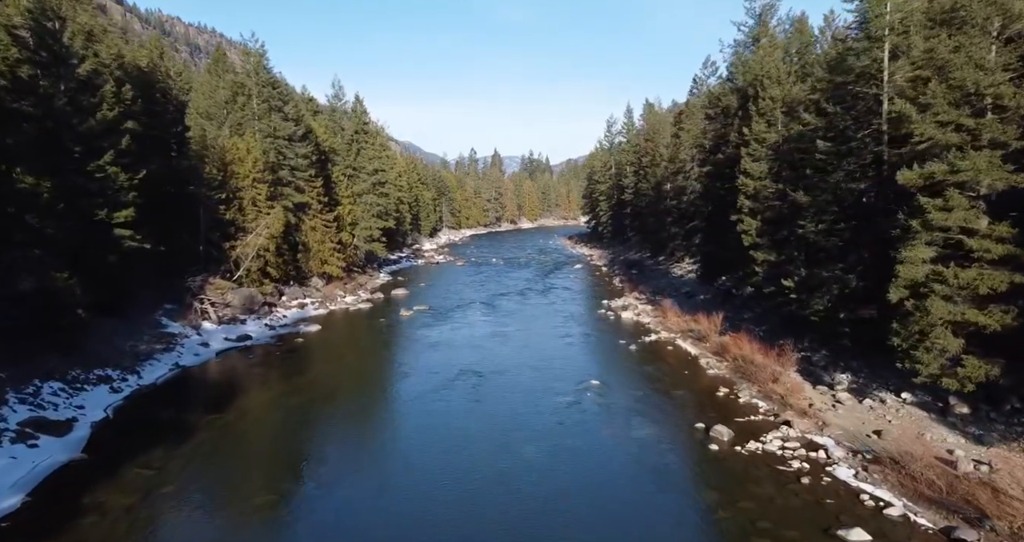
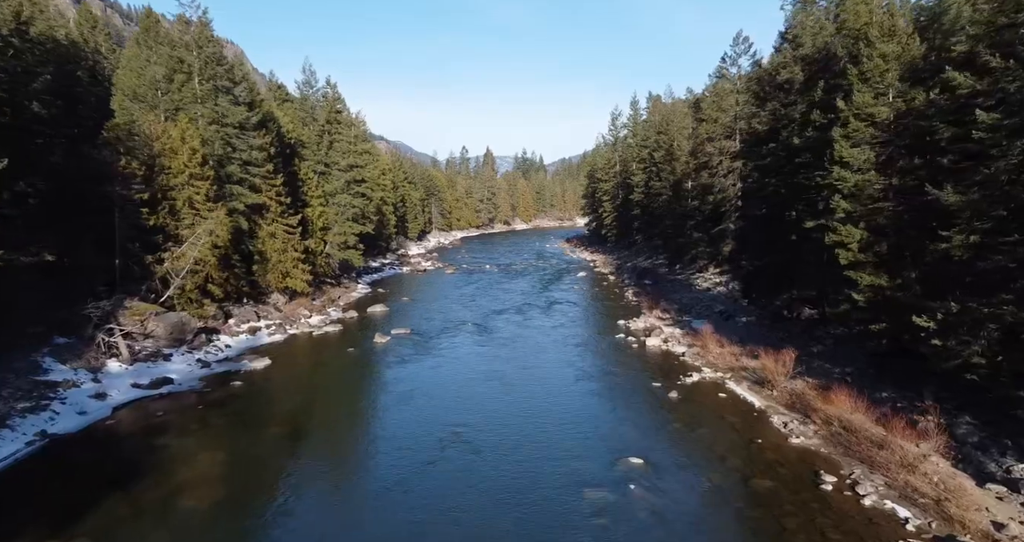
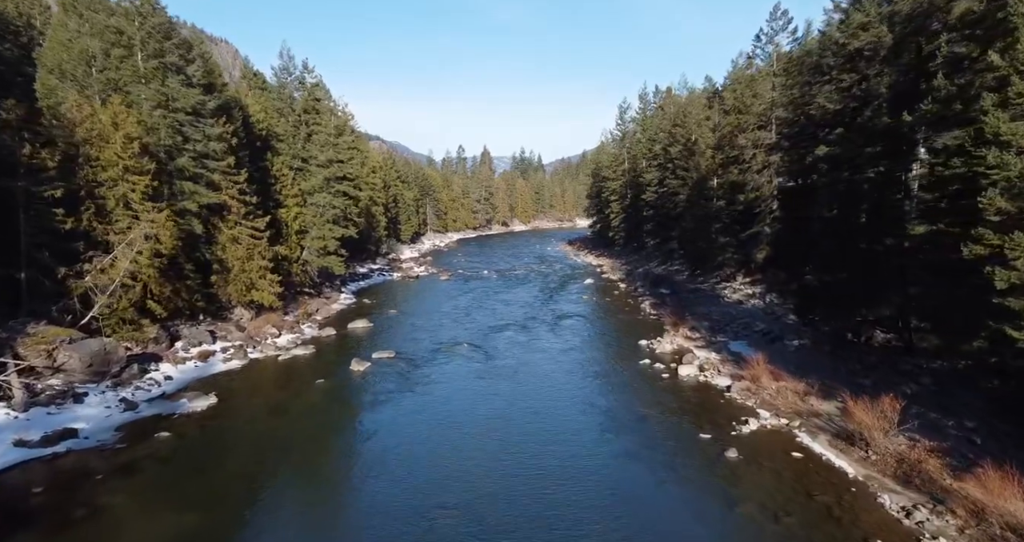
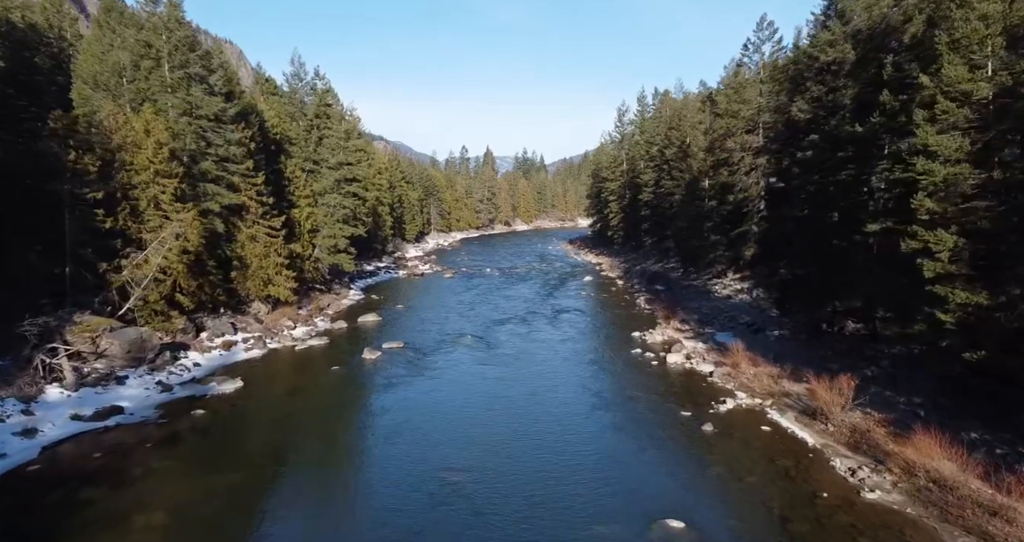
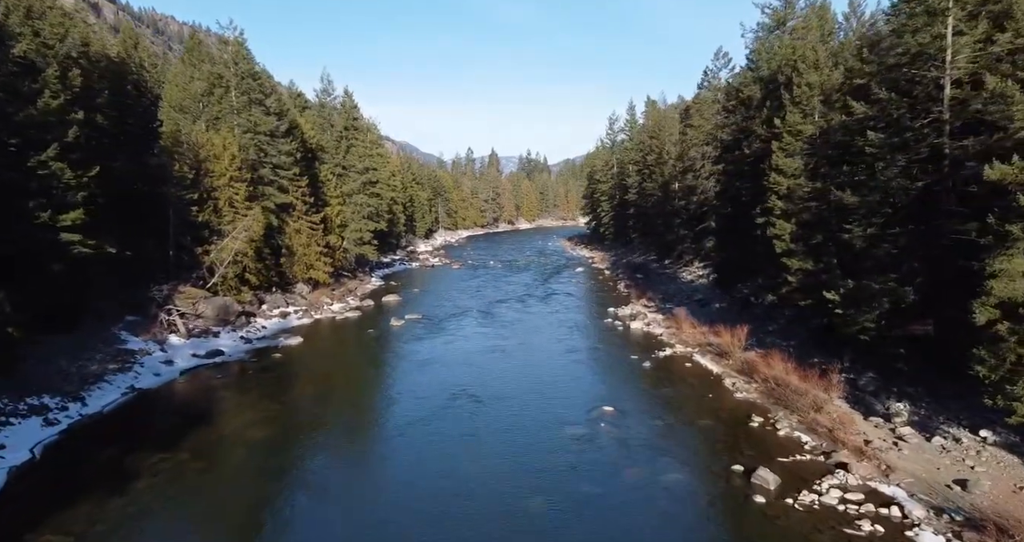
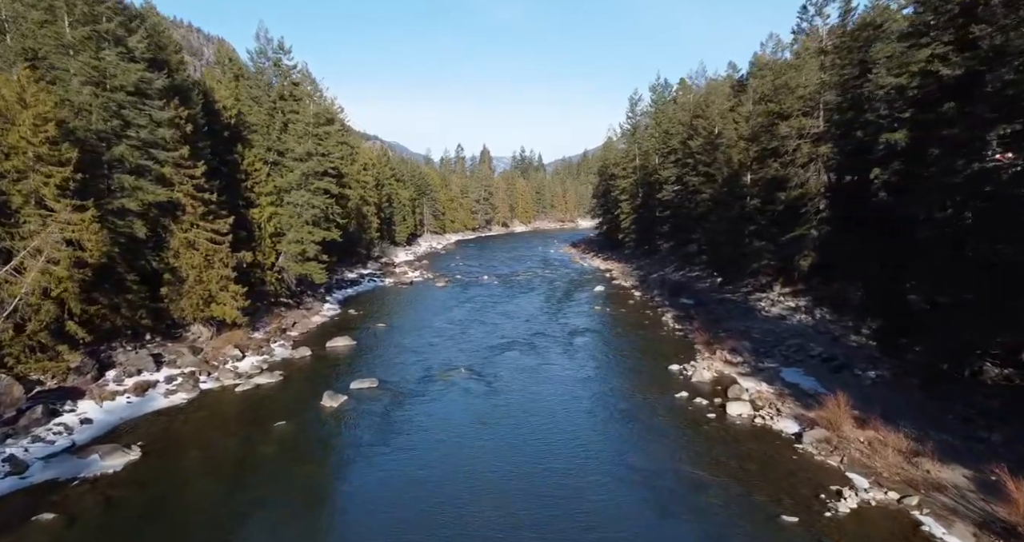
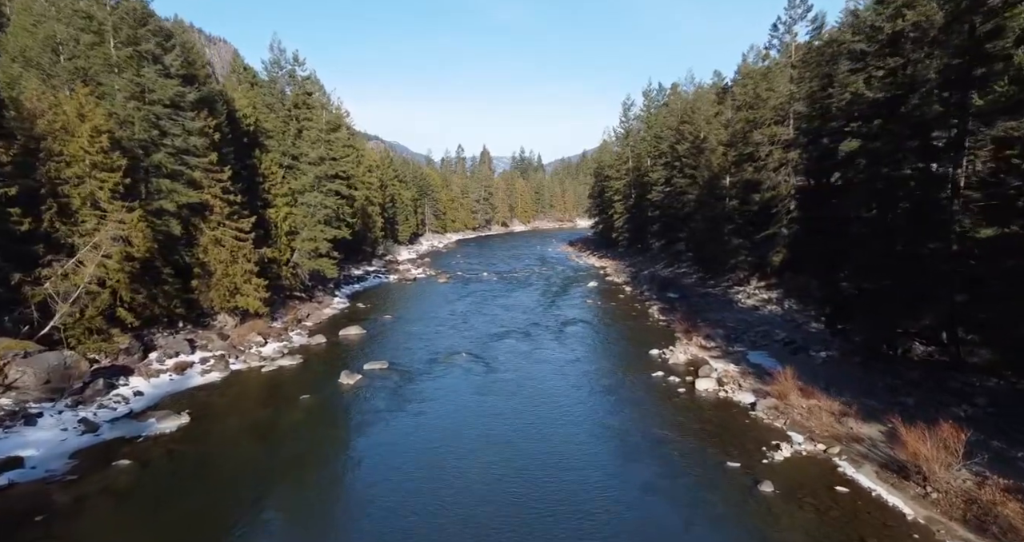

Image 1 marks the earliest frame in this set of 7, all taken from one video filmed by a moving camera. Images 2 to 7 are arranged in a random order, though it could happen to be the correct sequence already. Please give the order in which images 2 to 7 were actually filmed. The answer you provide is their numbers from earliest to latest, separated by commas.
5, 2, 4, 3, 7, 6
